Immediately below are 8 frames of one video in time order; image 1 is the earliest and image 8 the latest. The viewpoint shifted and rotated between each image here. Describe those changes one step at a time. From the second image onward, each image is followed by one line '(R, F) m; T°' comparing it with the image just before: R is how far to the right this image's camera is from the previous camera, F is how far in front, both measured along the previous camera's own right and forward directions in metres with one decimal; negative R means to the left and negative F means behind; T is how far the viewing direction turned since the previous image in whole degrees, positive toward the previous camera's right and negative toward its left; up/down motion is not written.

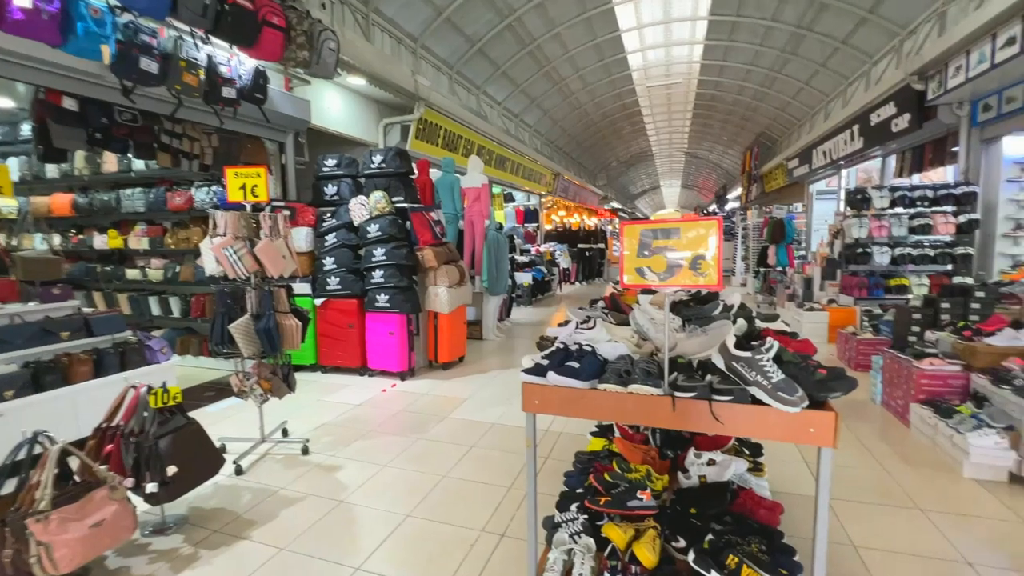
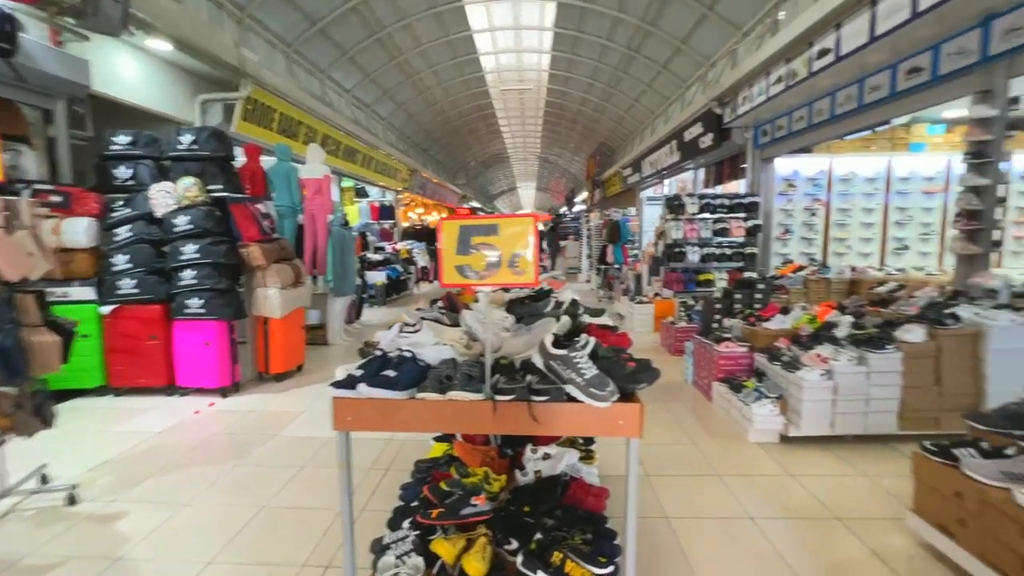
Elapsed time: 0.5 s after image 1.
(+0.2, +0.1) m; +17°
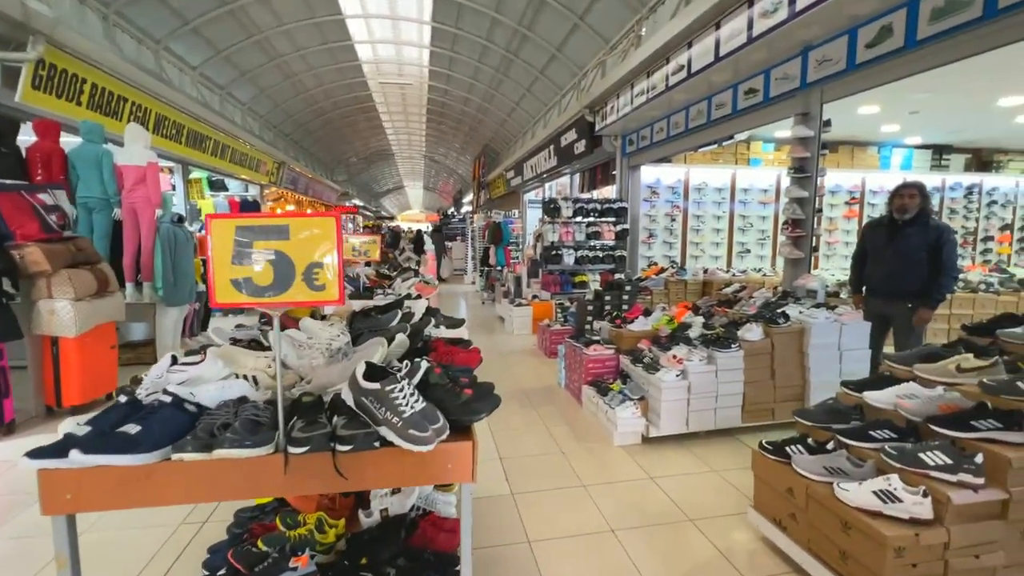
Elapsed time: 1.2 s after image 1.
(+0.2, +0.2) m; +13°
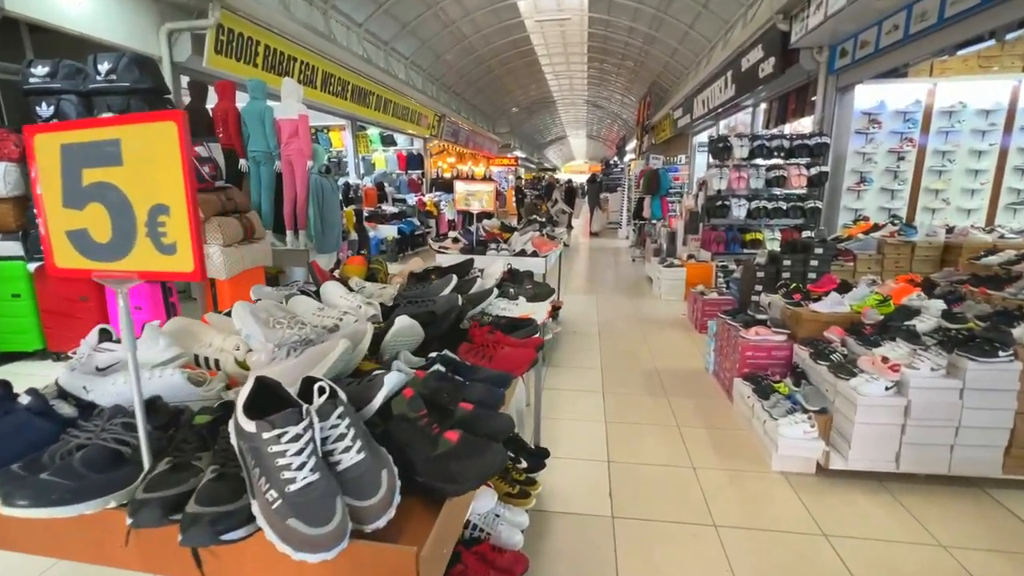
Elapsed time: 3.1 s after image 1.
(+0.2, +0.7) m; -19°
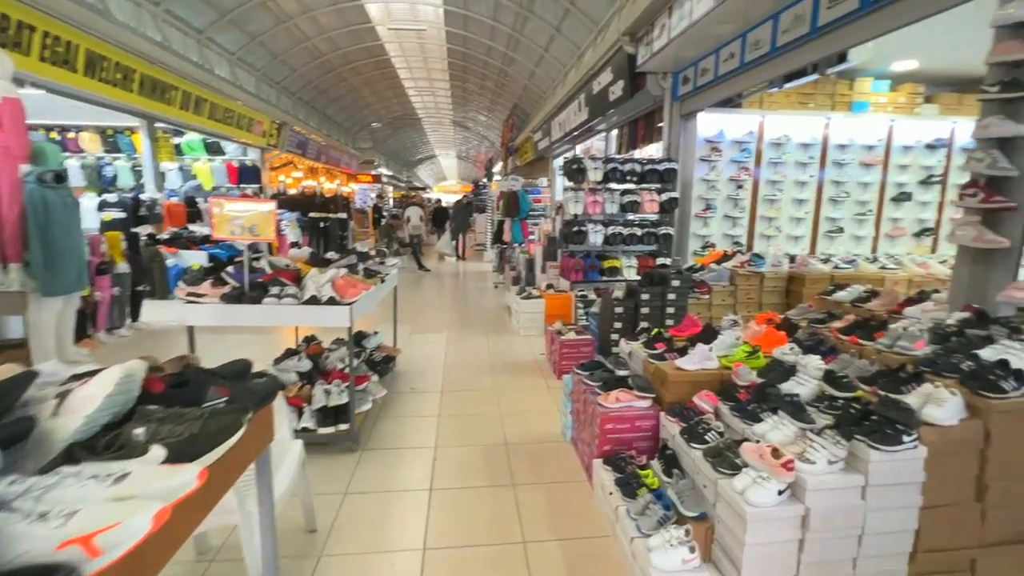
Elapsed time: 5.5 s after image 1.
(+0.5, +0.8) m; +15°
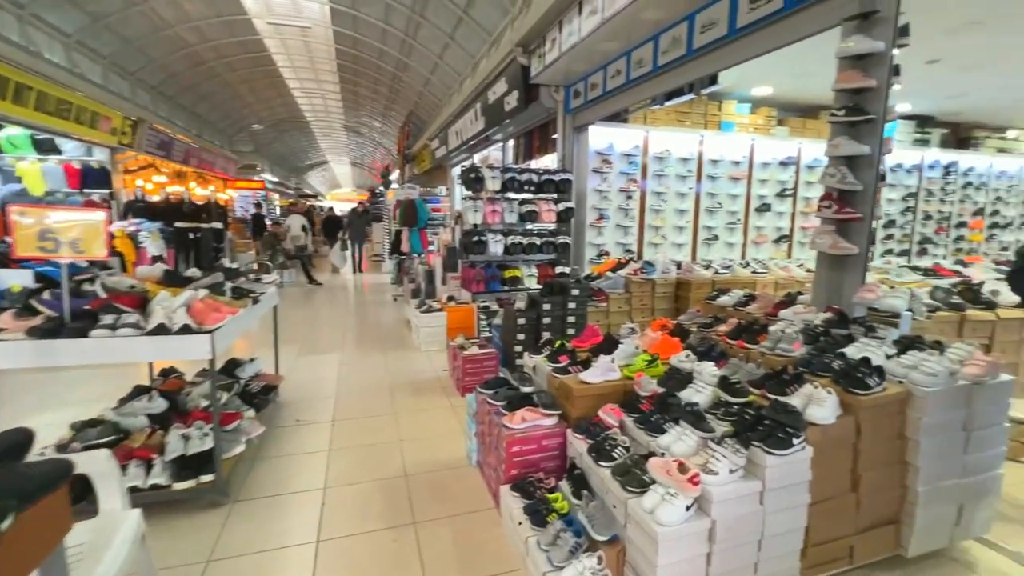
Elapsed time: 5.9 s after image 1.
(0.0, +0.2) m; +12°
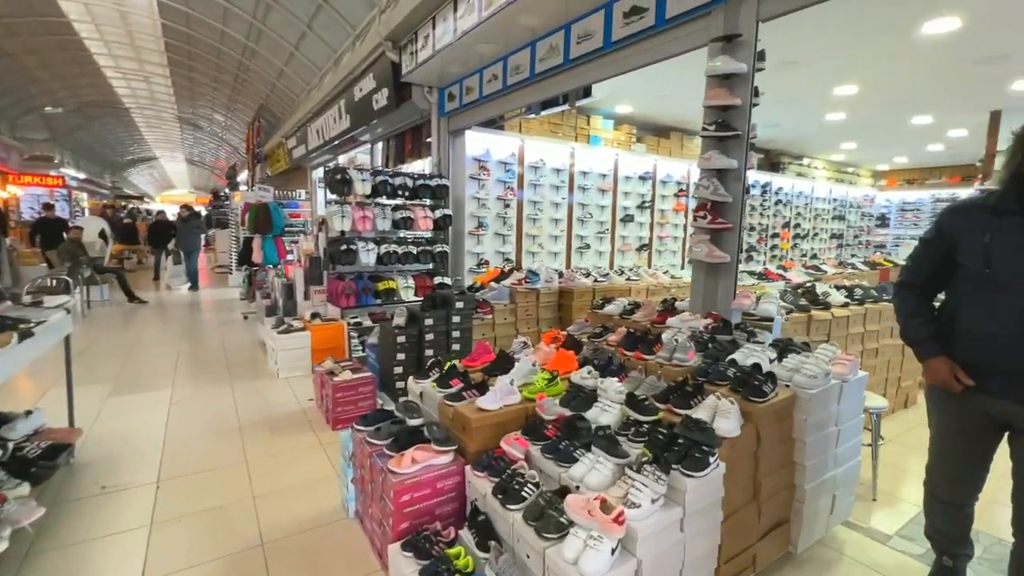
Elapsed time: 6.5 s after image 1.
(-0.1, +0.3) m; +16°
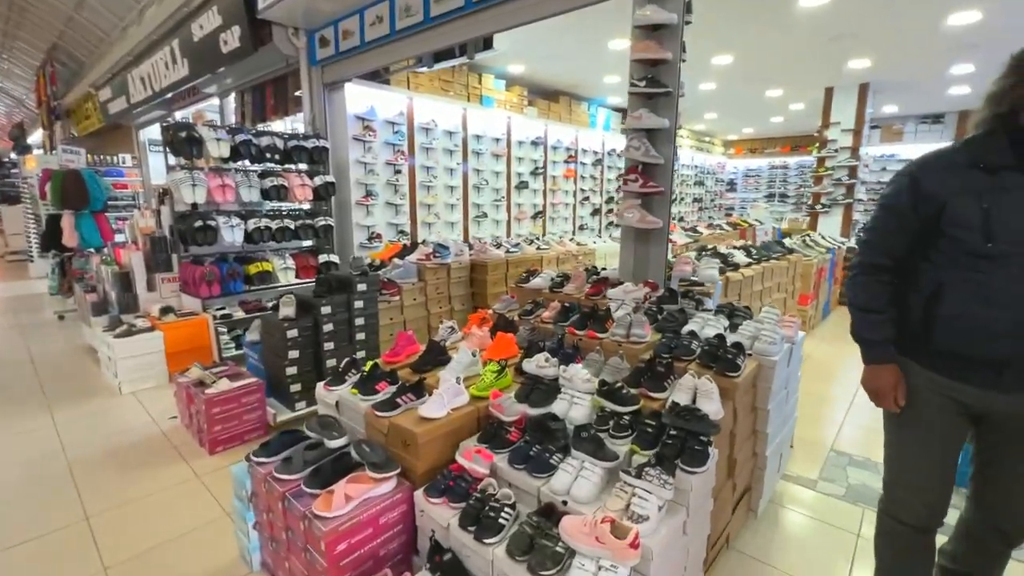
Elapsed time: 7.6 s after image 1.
(-0.2, +0.4) m; +14°
